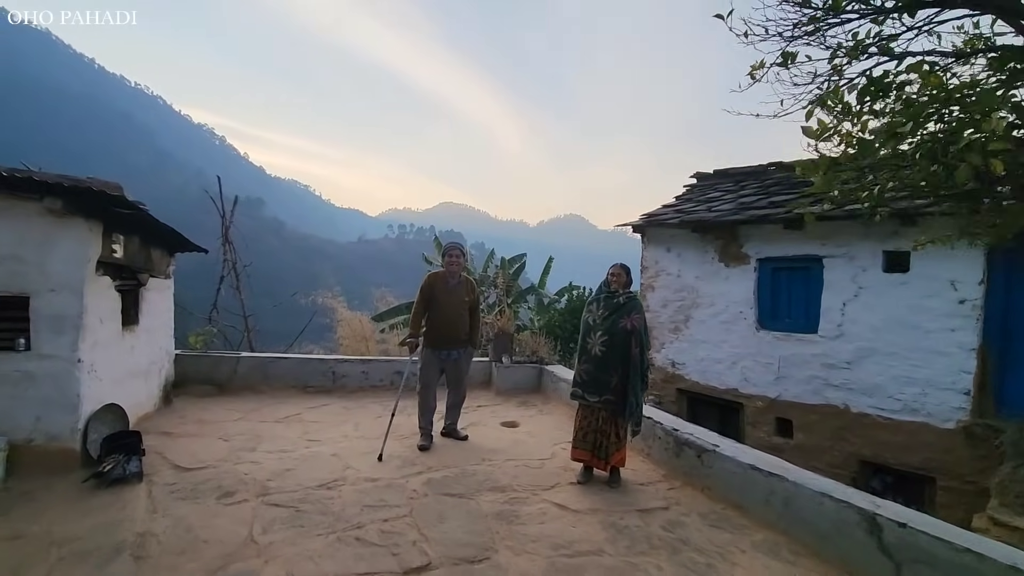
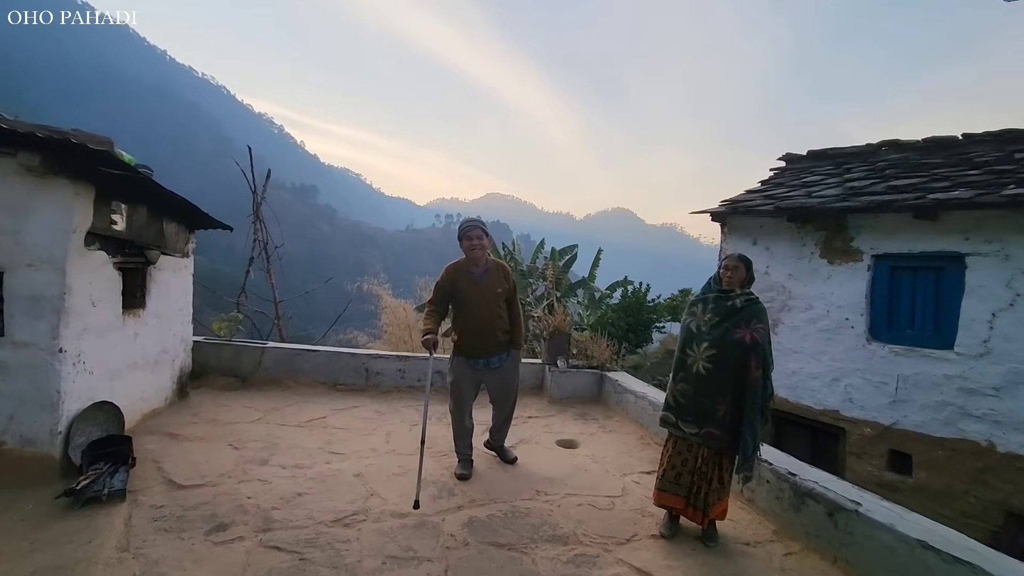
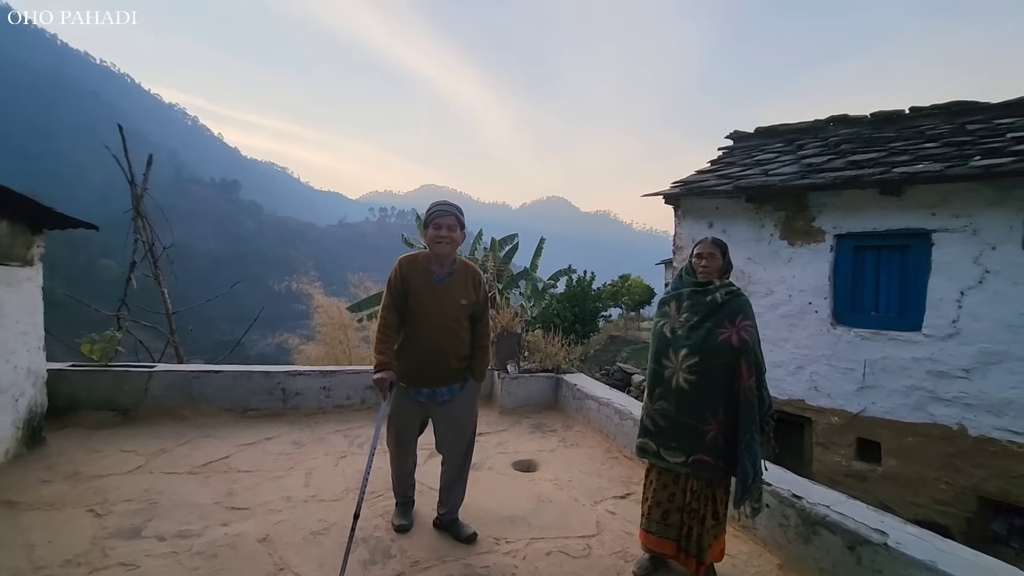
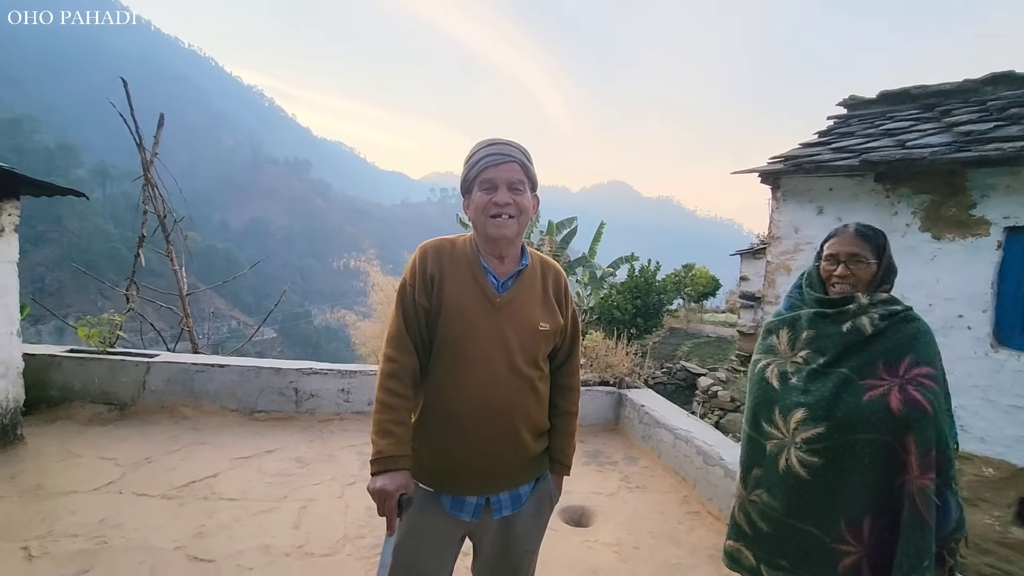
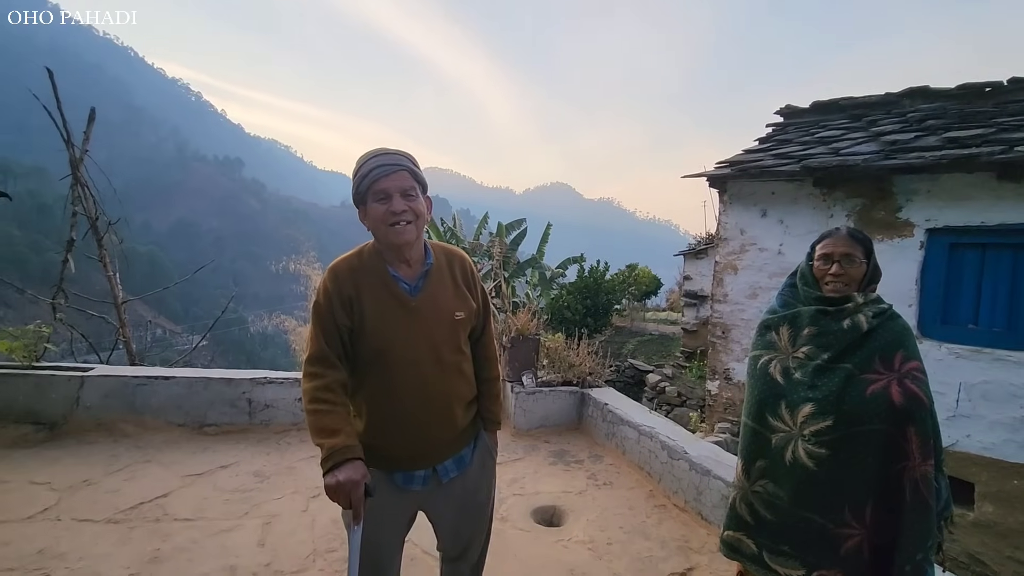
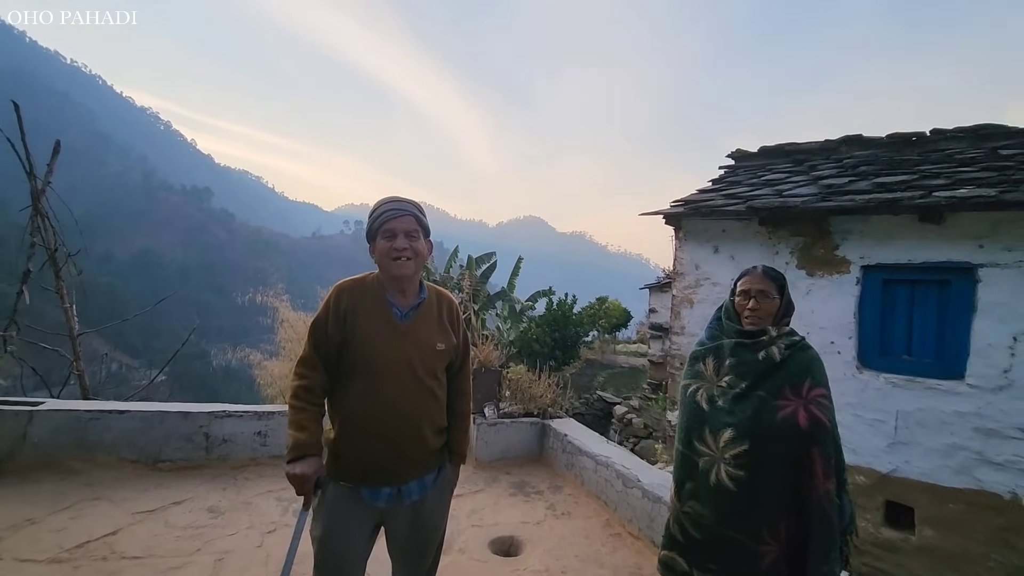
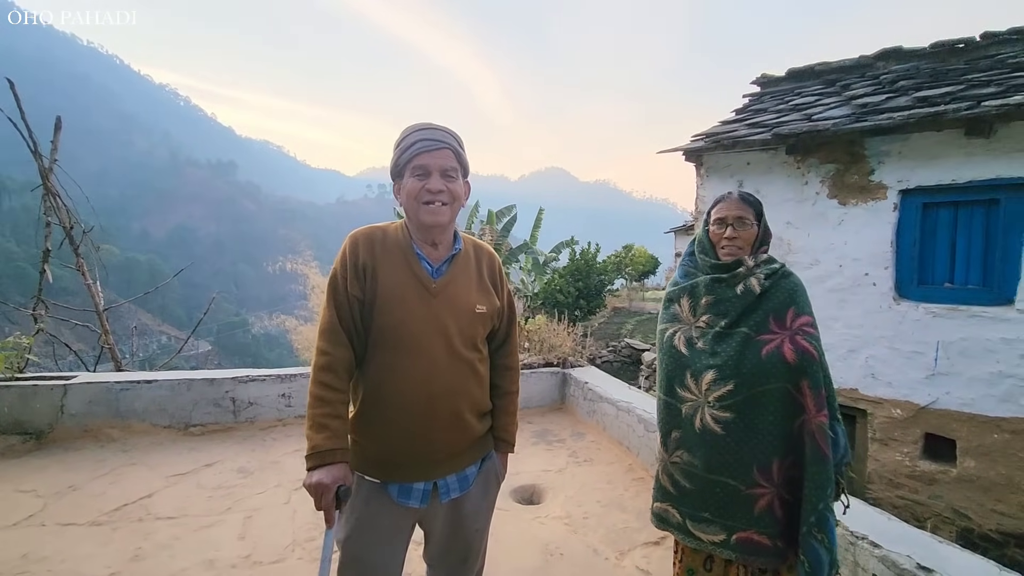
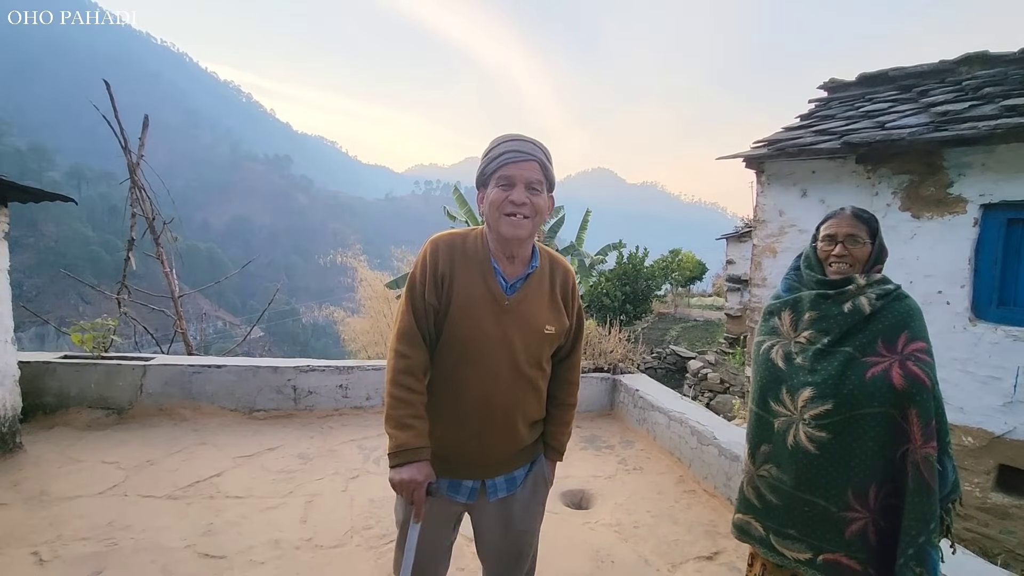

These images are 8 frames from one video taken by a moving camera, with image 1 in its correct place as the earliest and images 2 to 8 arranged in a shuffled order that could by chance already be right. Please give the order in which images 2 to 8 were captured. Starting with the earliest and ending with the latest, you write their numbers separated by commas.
2, 3, 6, 5, 8, 7, 4
